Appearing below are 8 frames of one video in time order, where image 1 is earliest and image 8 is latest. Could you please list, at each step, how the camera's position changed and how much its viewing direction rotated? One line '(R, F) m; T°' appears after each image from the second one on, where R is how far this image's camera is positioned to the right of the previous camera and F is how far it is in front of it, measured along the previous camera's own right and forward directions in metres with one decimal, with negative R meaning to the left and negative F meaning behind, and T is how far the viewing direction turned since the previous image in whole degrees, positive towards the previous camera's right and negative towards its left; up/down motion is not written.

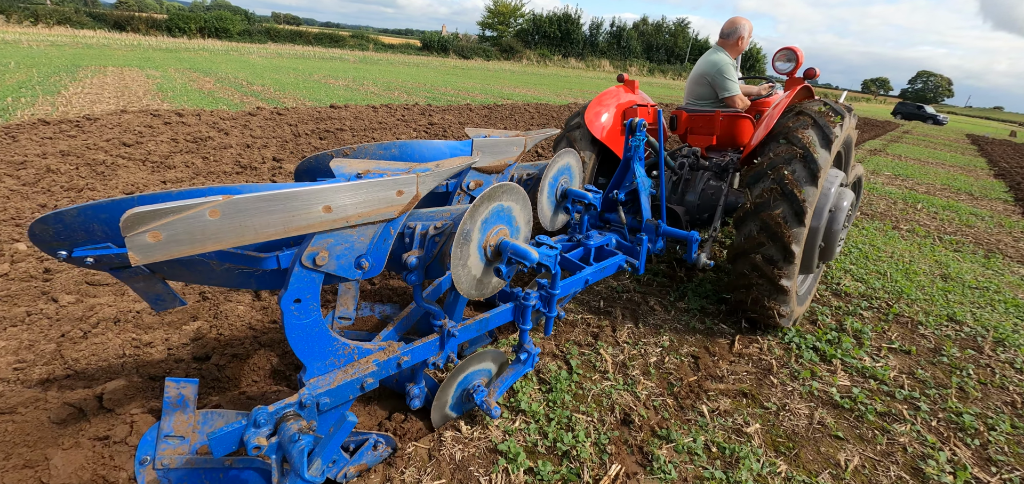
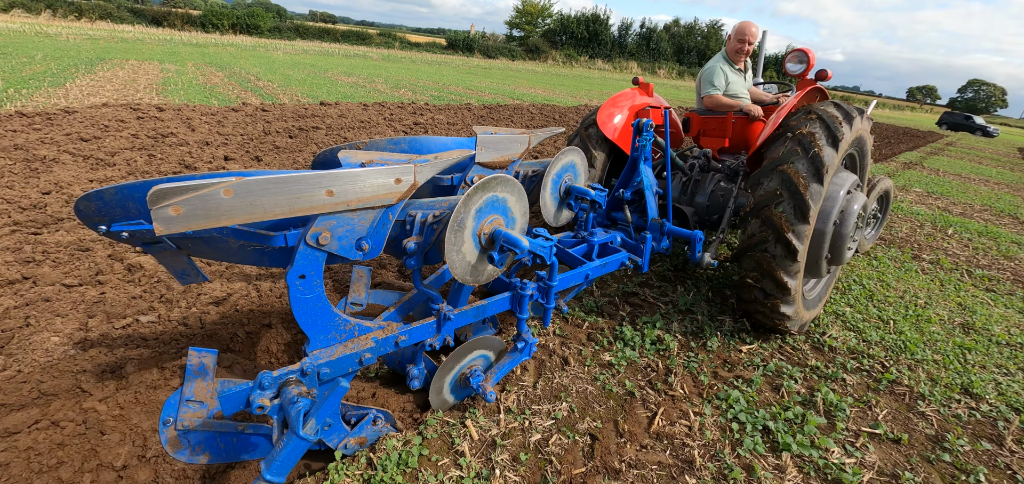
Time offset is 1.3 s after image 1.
(+0.9, +0.7) m; -3°
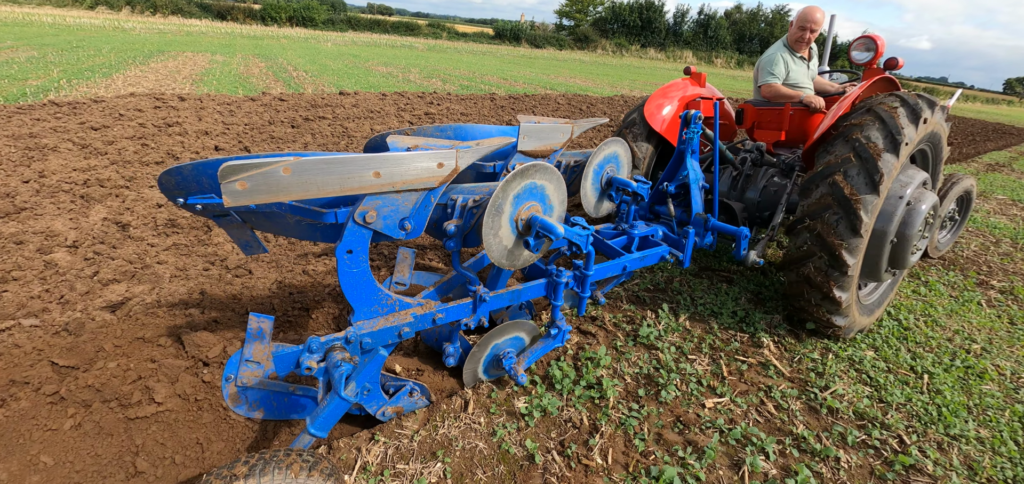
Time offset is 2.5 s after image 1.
(+0.8, +0.6) m; -6°
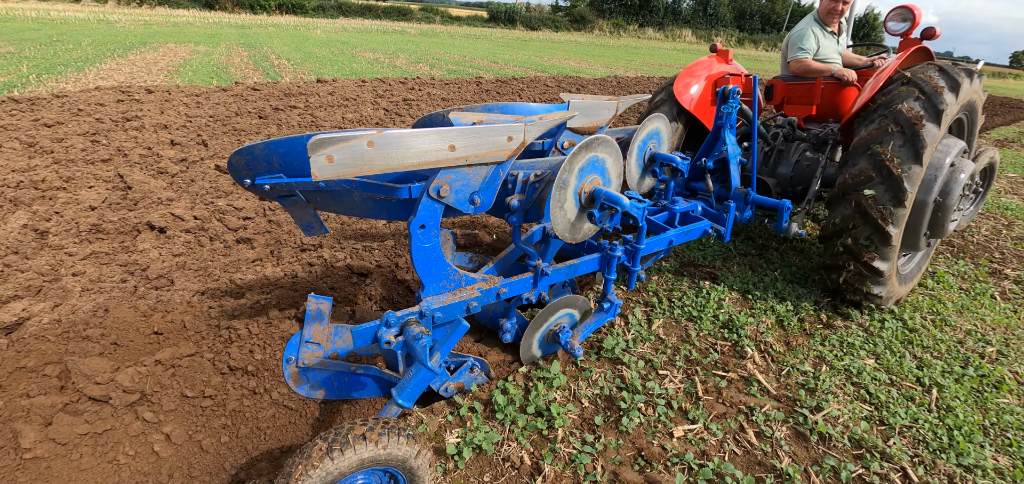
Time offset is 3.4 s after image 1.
(+0.3, +0.4) m; 0°
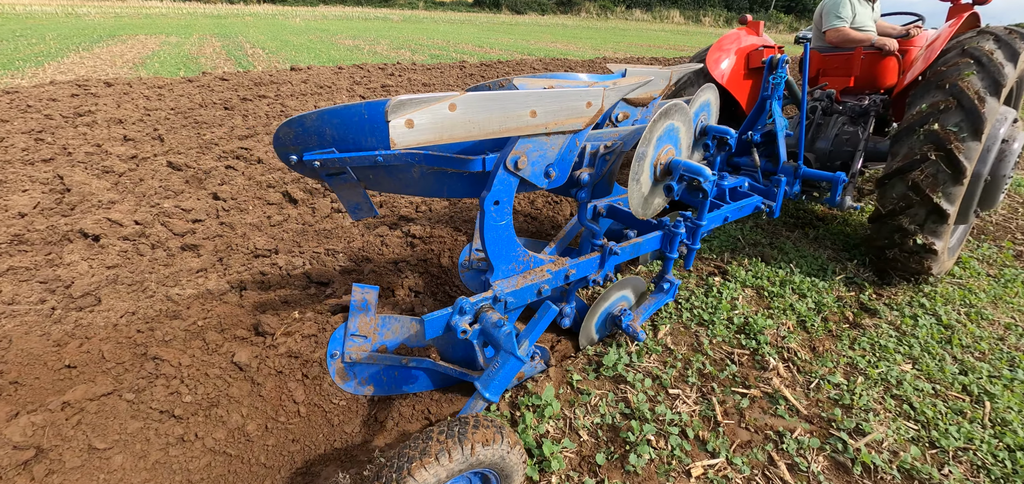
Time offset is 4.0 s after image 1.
(+0.1, +0.4) m; +1°
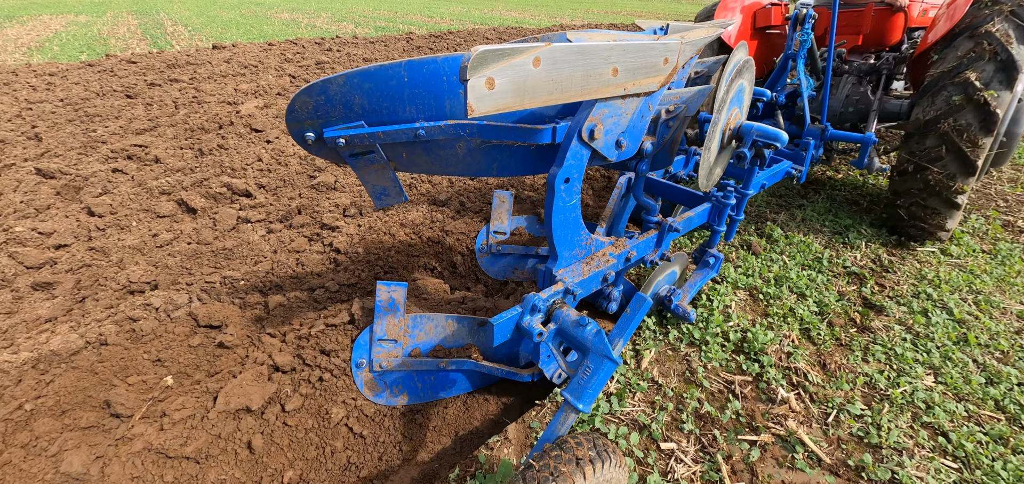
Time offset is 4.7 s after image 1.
(+0.1, +0.6) m; +4°
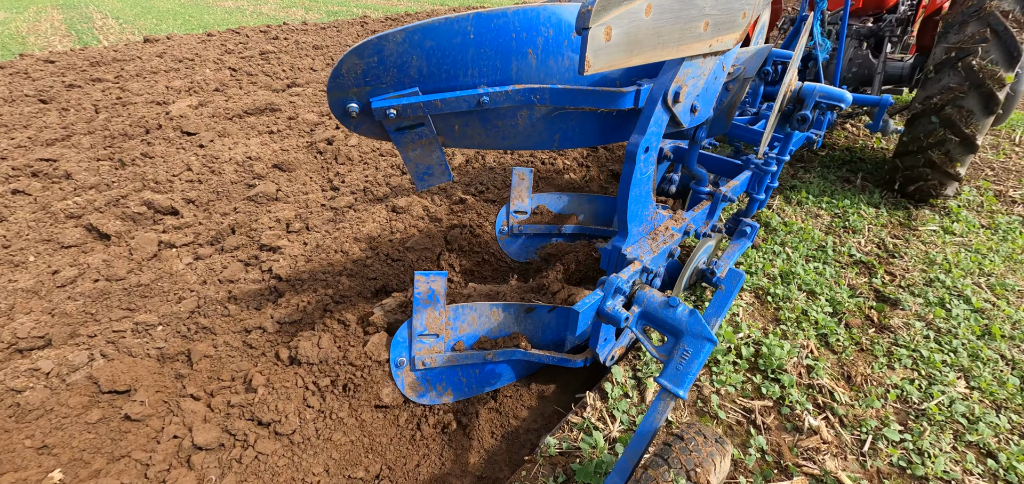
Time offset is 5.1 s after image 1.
(0.0, +0.4) m; +3°
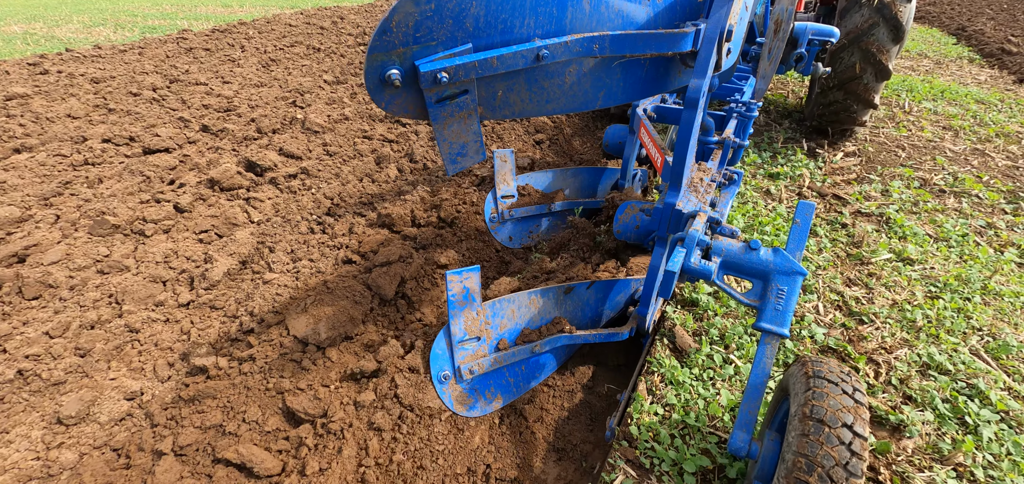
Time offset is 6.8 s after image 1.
(+0.5, +1.0) m; +9°
